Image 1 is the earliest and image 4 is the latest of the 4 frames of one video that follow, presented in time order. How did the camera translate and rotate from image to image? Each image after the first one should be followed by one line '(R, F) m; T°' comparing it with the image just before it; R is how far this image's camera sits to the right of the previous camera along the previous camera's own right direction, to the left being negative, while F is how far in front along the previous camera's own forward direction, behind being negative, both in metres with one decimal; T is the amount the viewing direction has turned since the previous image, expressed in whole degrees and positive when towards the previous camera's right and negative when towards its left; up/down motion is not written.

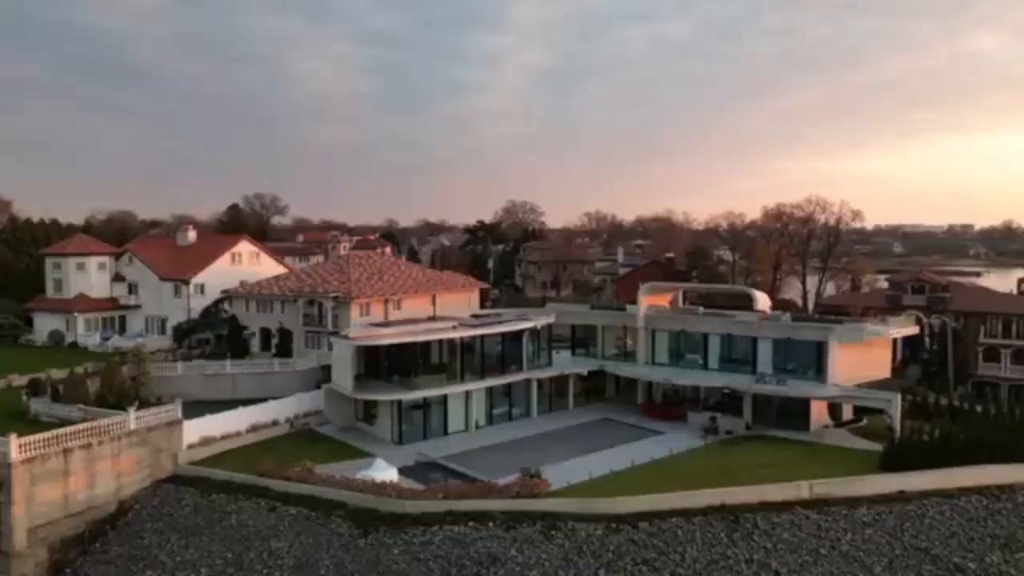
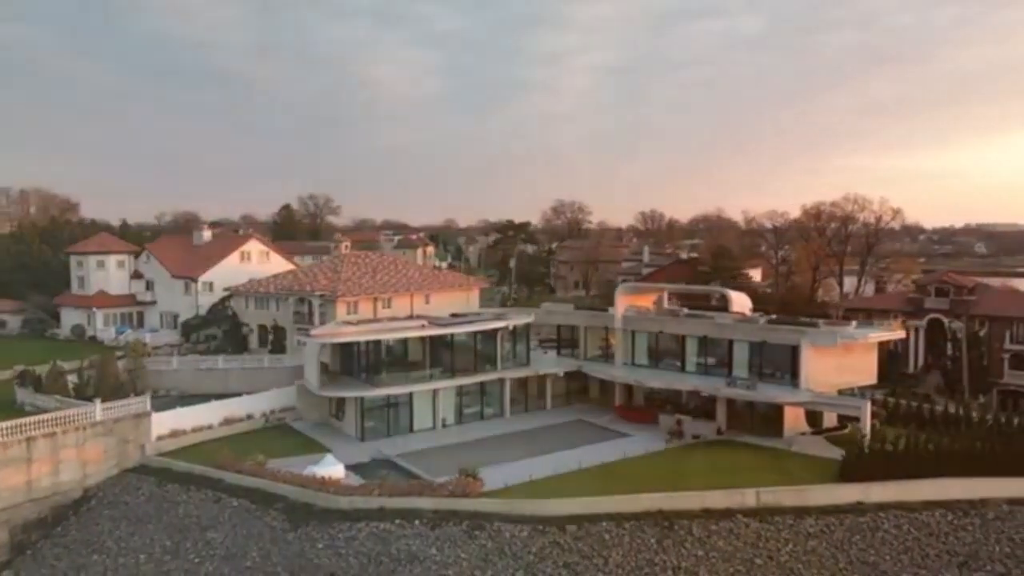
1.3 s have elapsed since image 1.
(+4.5, +0.3) m; -5°
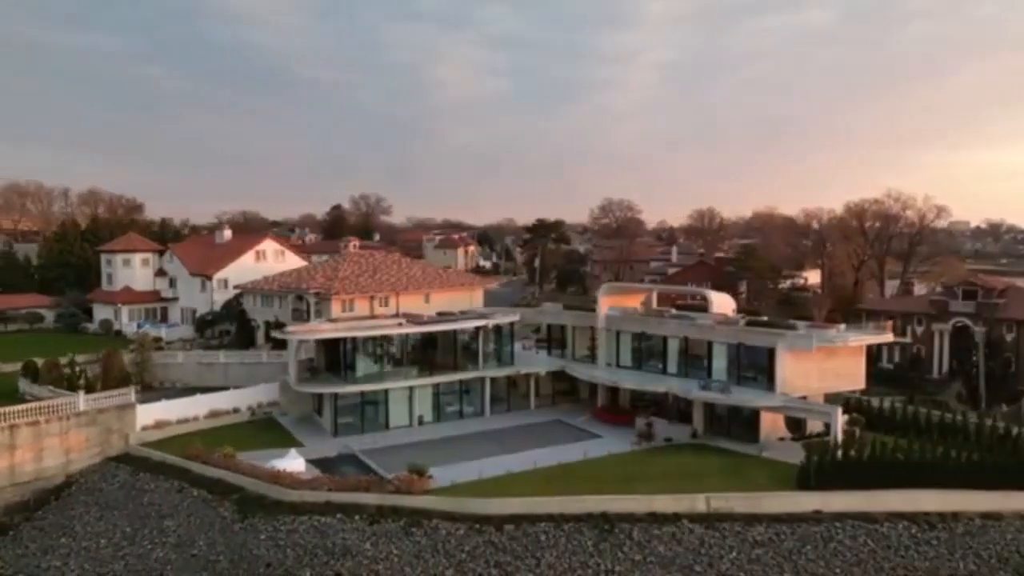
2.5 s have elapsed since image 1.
(+4.1, +0.2) m; -5°
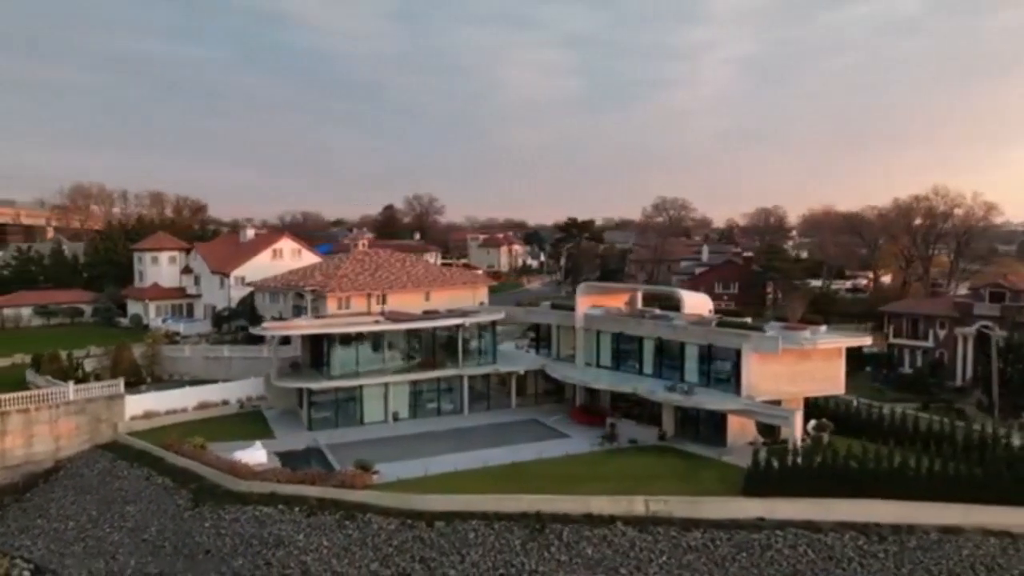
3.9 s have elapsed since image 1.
(+4.5, +0.1) m; -6°
